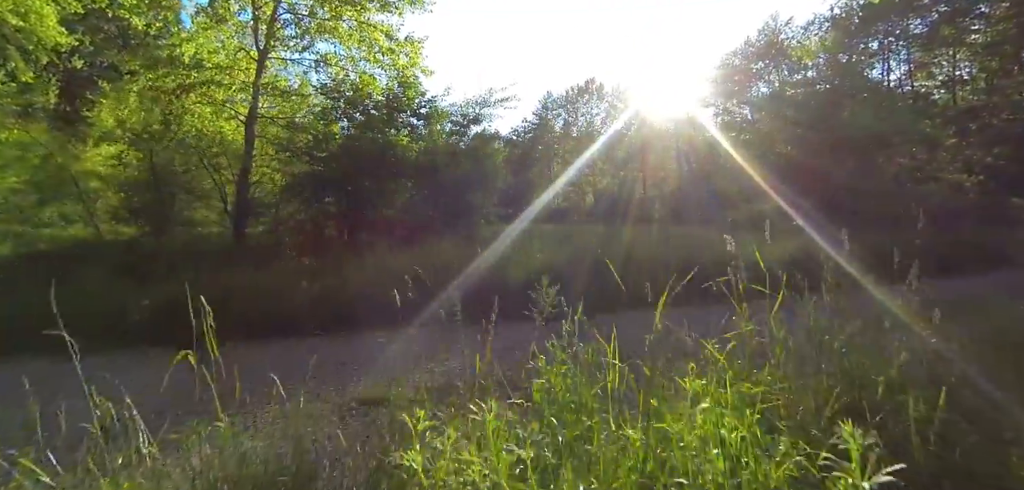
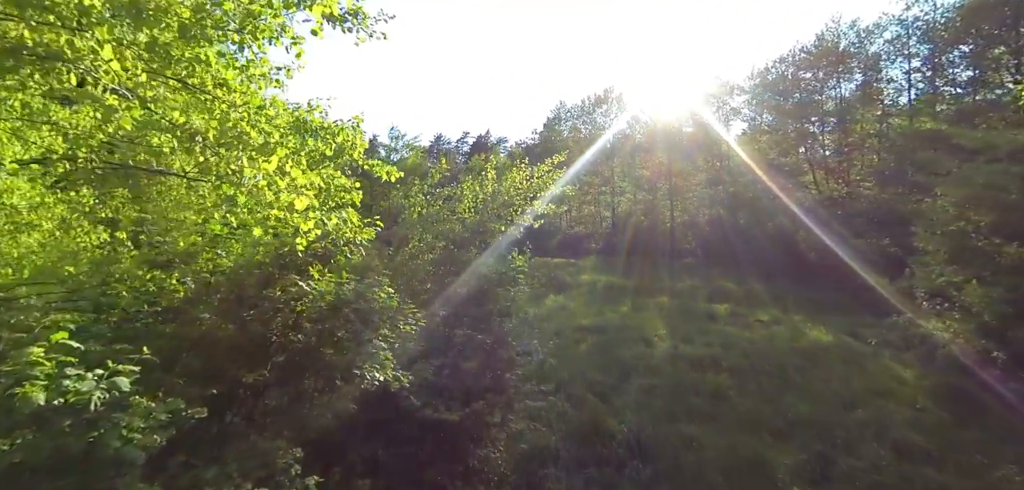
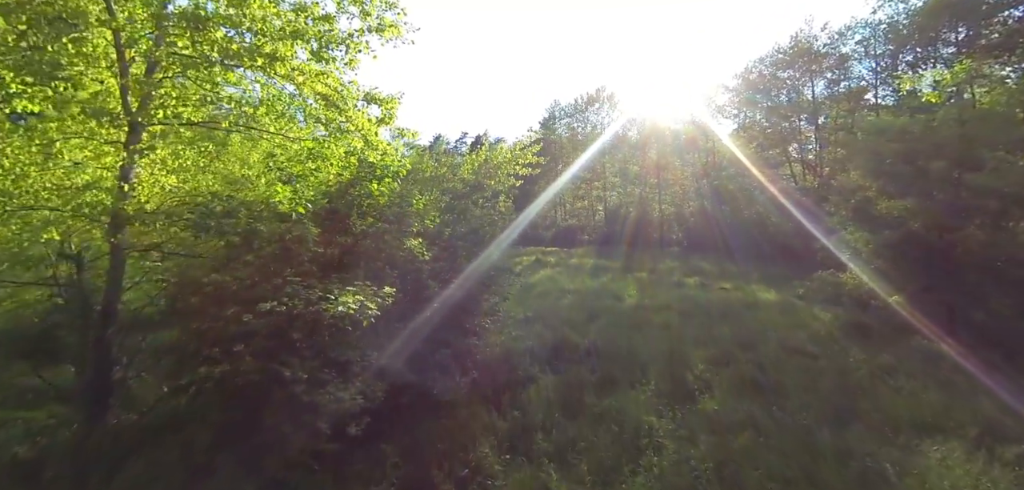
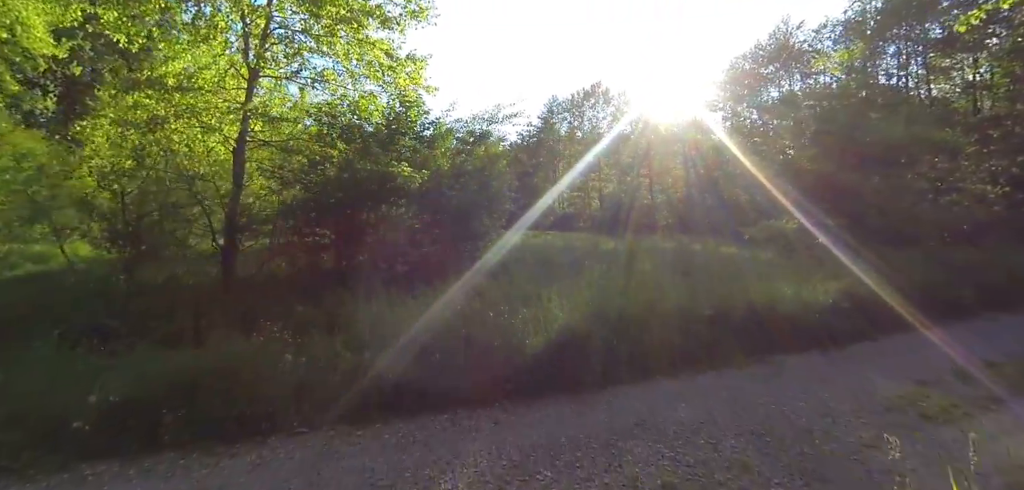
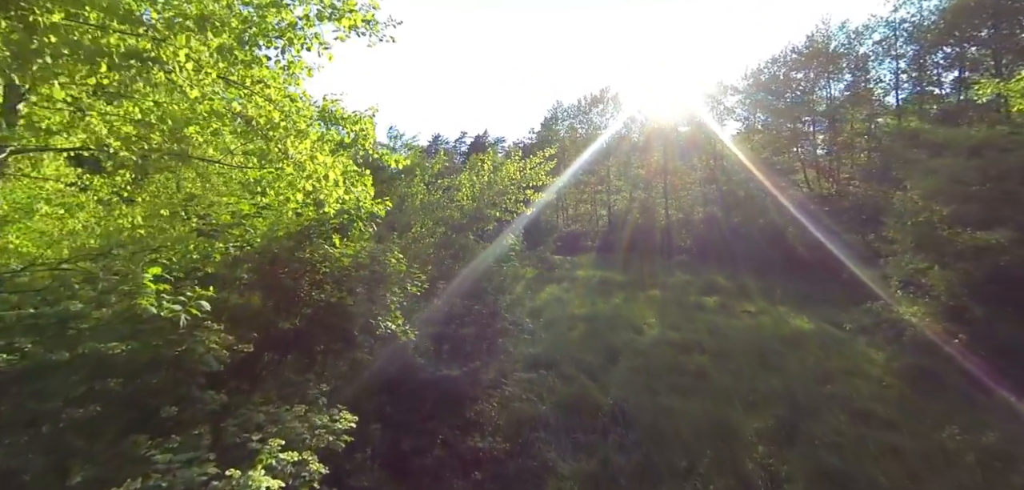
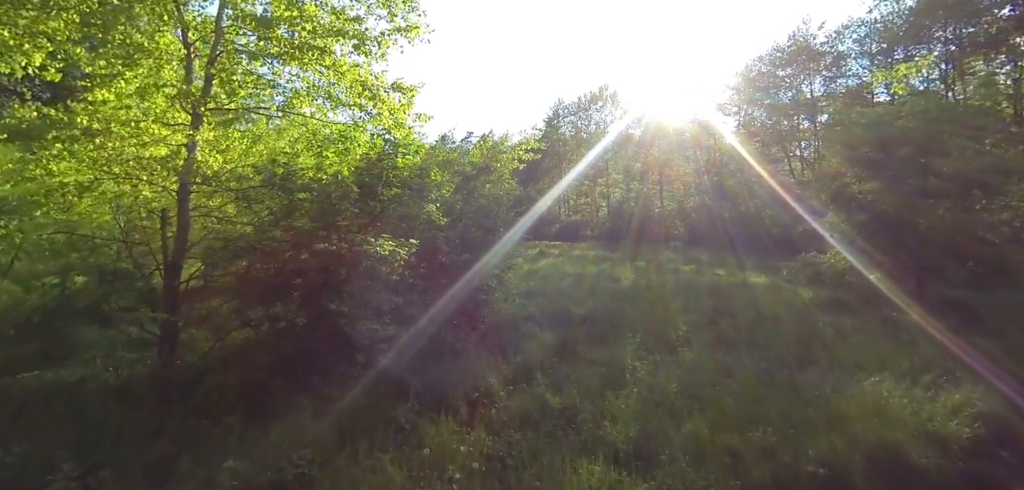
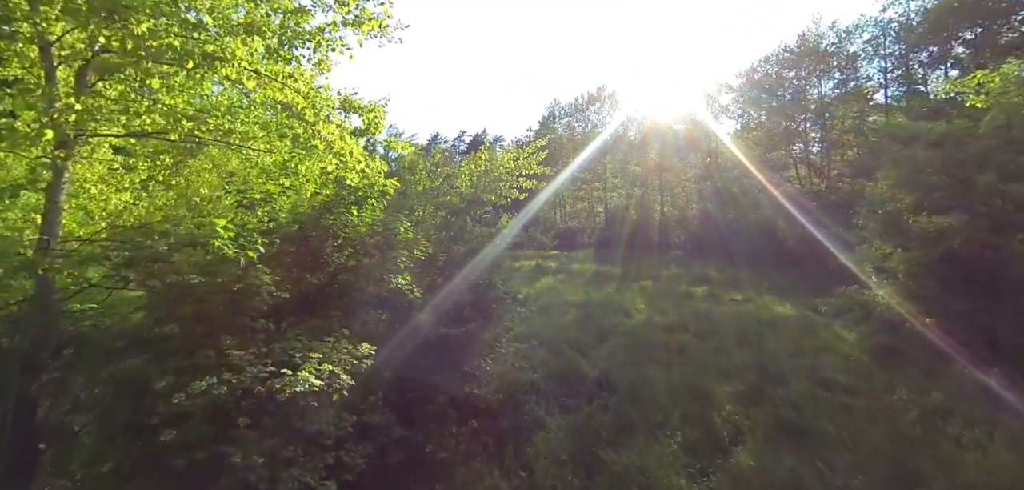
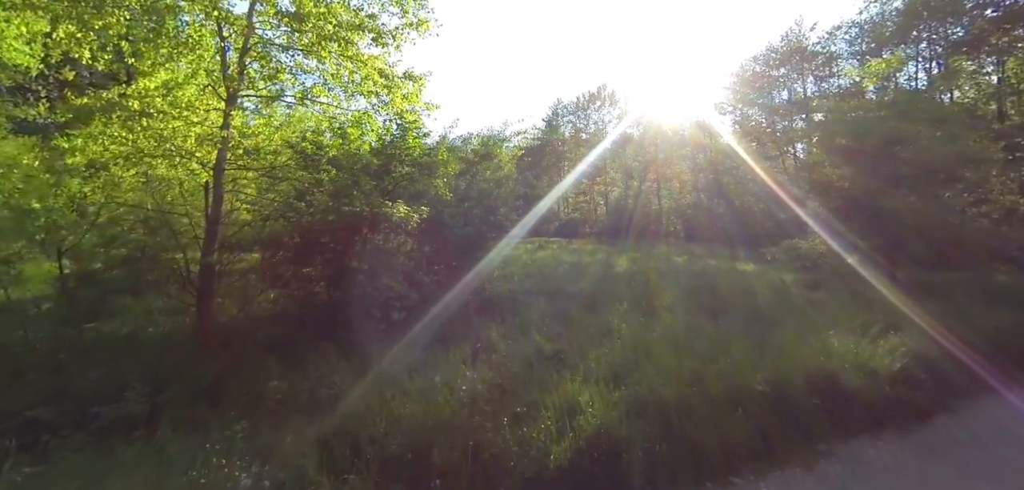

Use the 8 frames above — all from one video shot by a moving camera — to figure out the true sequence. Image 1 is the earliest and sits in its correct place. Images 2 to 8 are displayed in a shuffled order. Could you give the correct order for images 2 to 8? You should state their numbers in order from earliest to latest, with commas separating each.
4, 8, 6, 3, 7, 5, 2
